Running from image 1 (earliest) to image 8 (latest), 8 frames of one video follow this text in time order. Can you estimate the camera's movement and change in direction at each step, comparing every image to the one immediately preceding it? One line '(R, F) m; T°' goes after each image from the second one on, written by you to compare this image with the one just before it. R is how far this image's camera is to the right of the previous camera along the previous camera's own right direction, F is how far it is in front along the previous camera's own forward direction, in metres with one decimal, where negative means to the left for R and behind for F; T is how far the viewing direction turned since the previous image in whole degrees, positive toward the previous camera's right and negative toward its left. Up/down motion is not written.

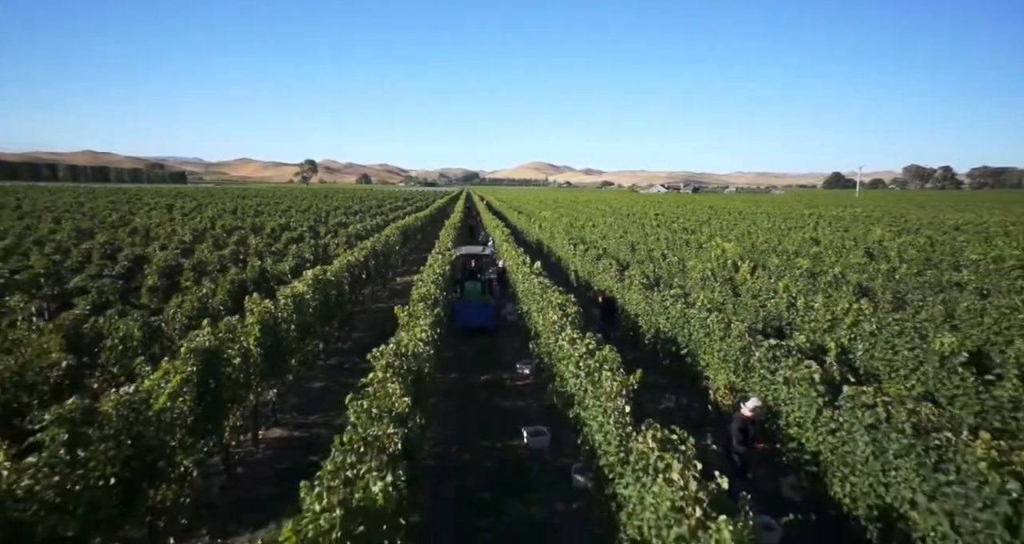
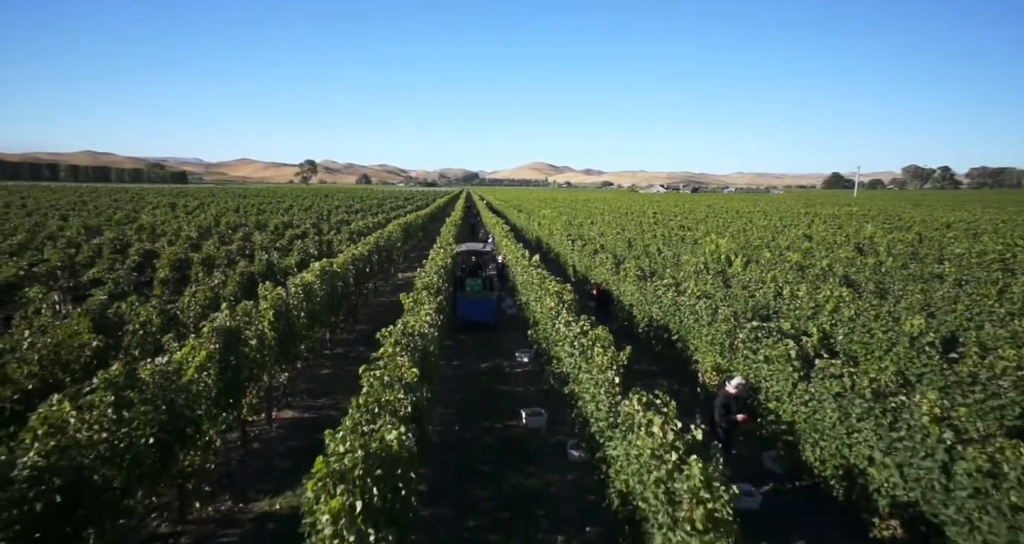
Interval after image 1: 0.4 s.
(0.0, -0.7) m; 0°
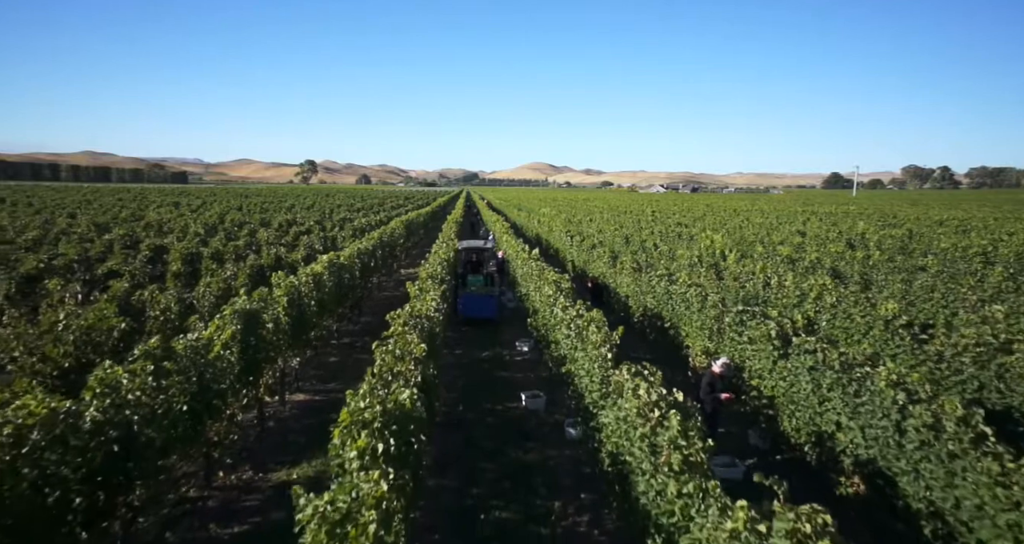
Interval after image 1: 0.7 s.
(0.0, -0.7) m; 0°
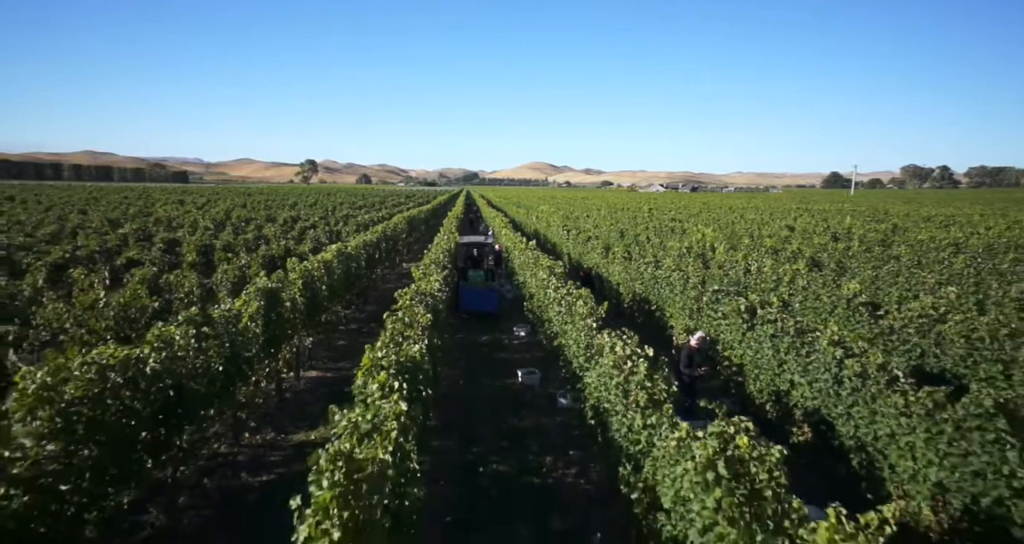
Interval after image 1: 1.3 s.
(+0.1, -1.1) m; 0°
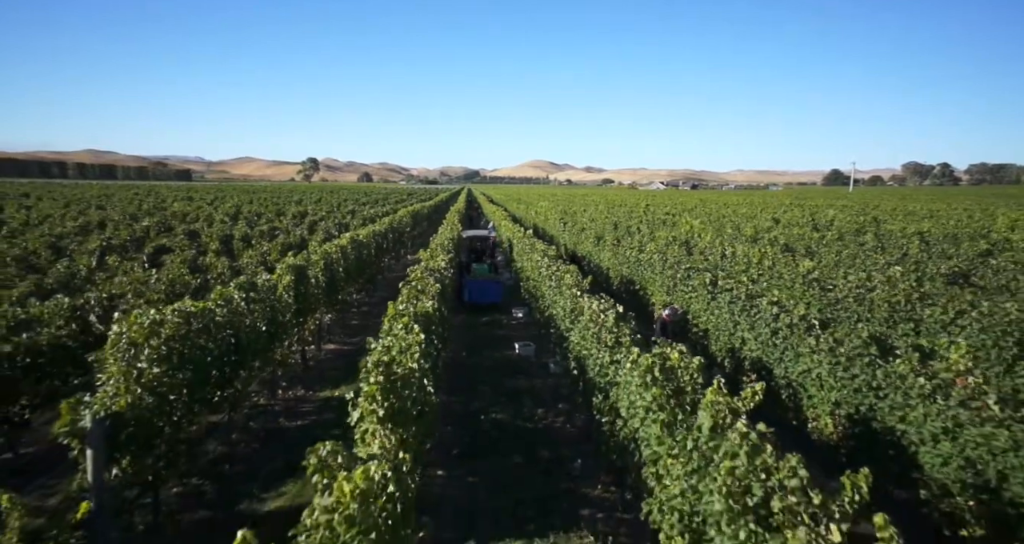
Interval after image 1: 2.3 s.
(+0.1, -1.6) m; 0°
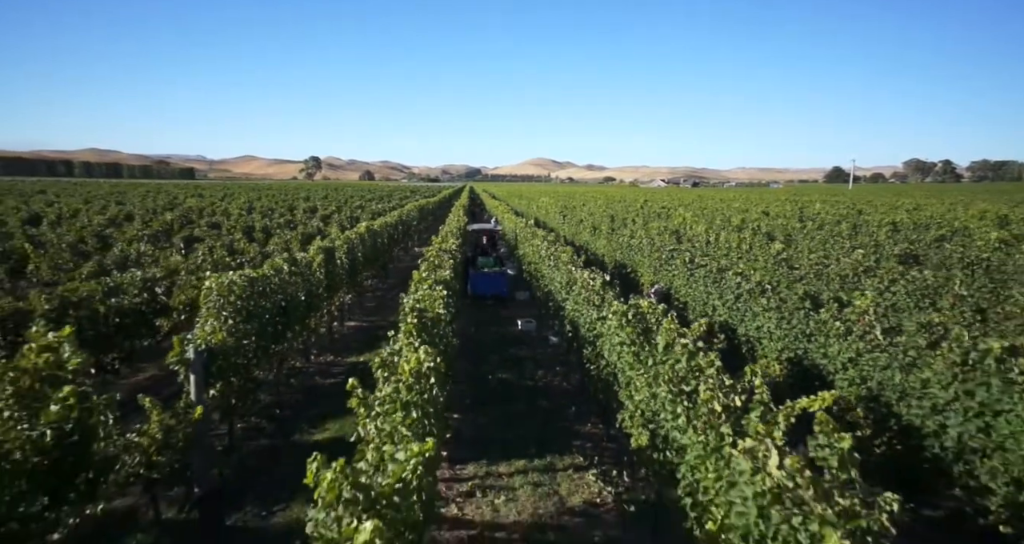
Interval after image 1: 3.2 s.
(0.0, -1.7) m; 0°
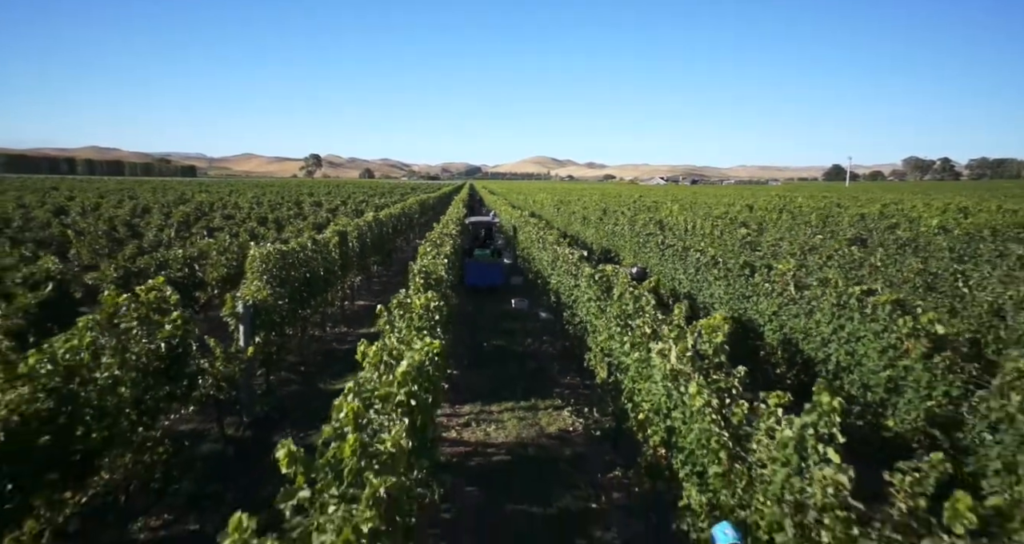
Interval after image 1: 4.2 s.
(+0.2, -1.8) m; 0°
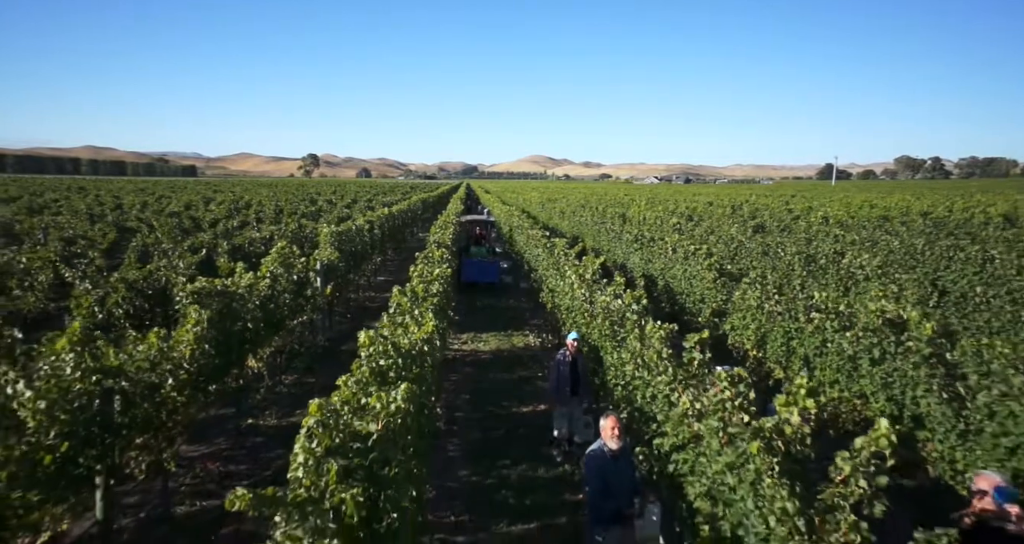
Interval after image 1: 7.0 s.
(+0.4, -5.1) m; 0°
